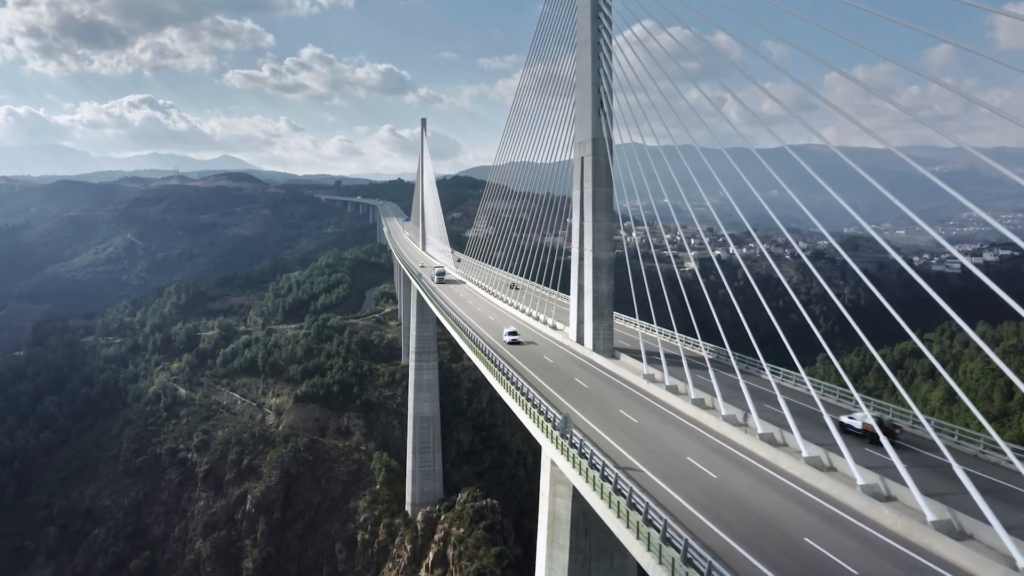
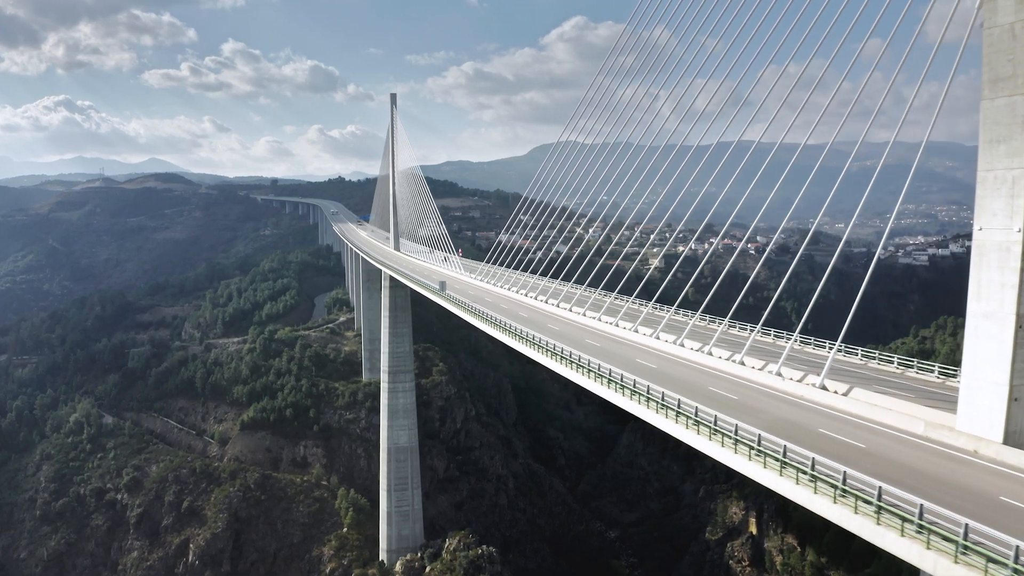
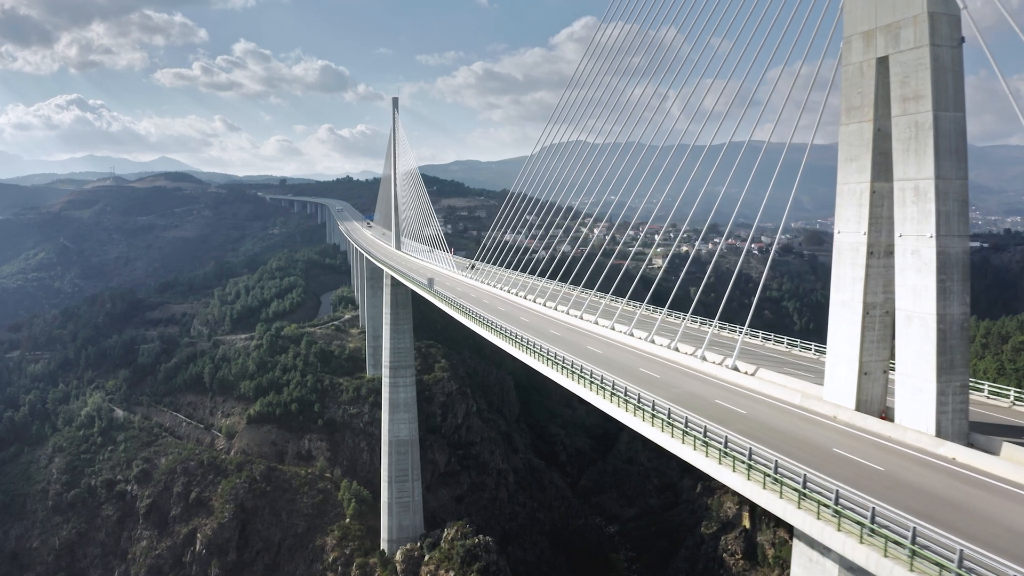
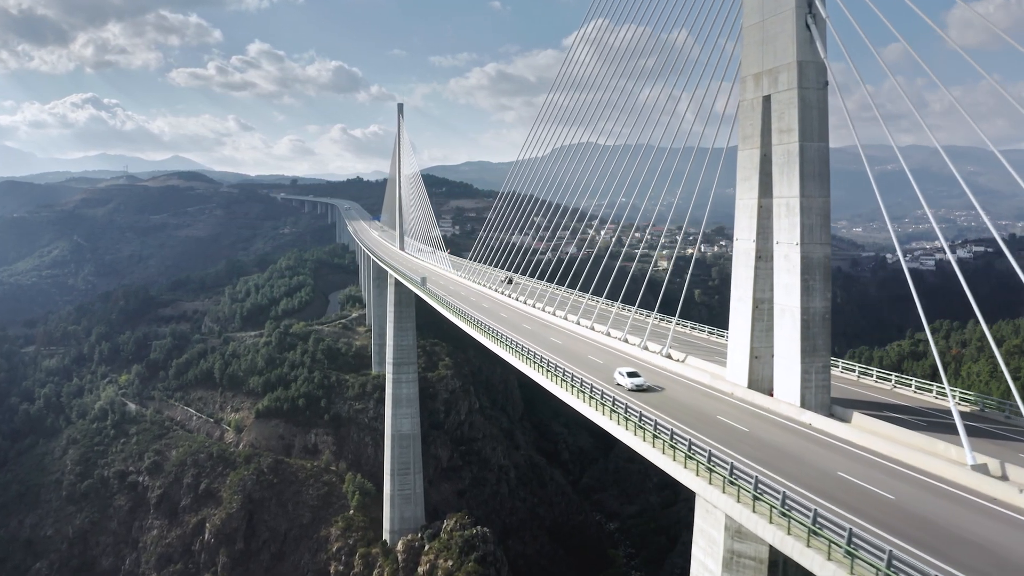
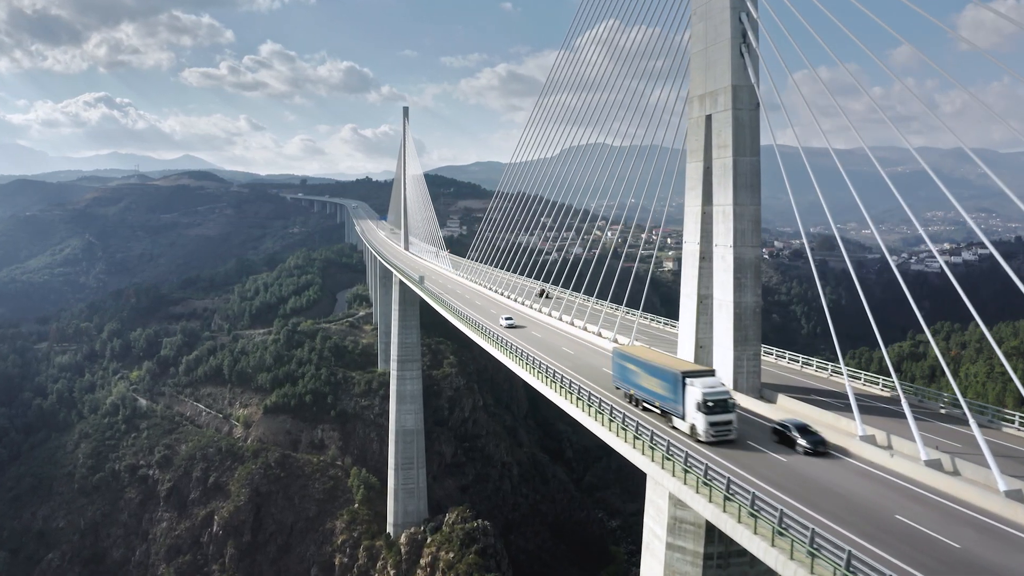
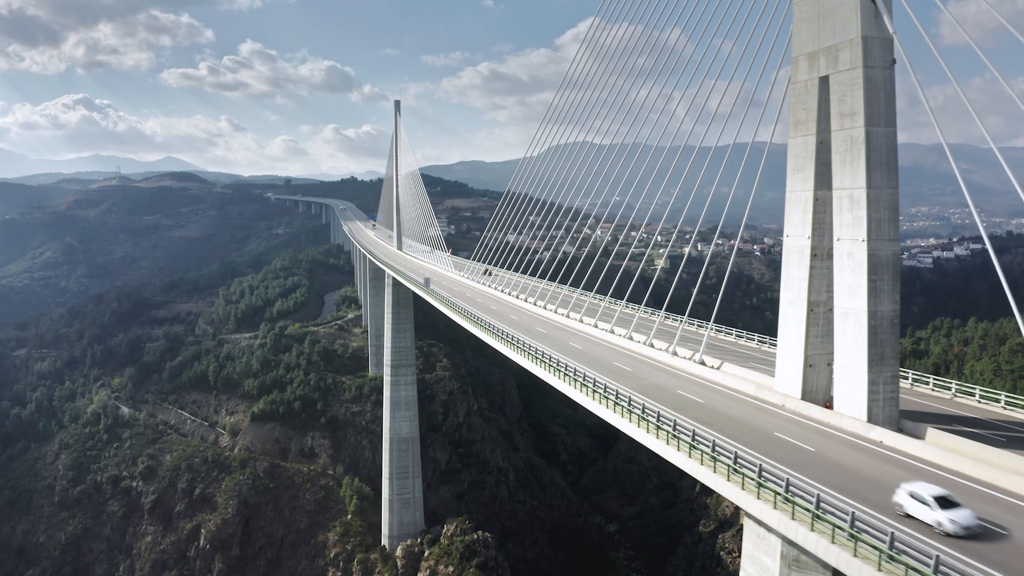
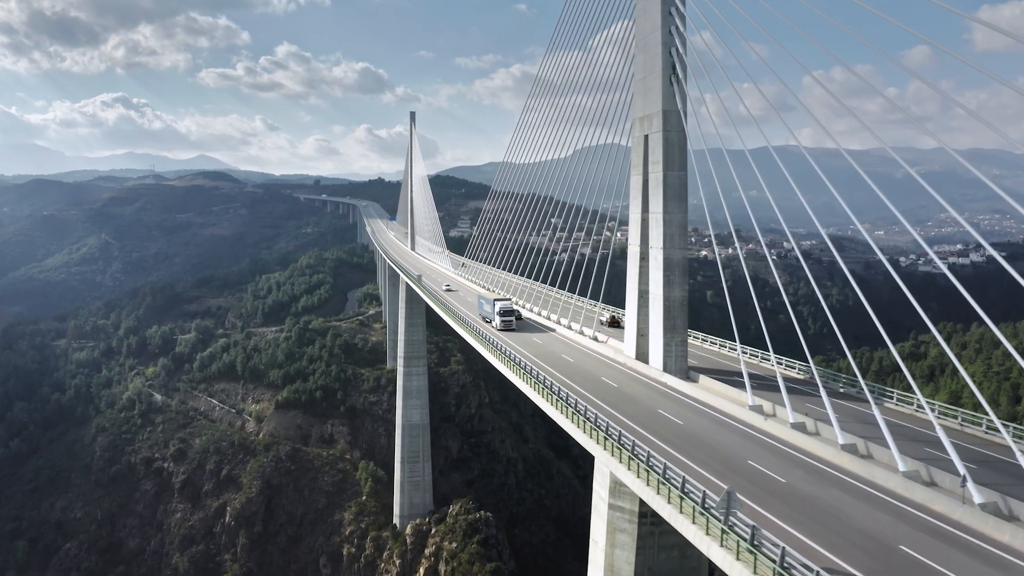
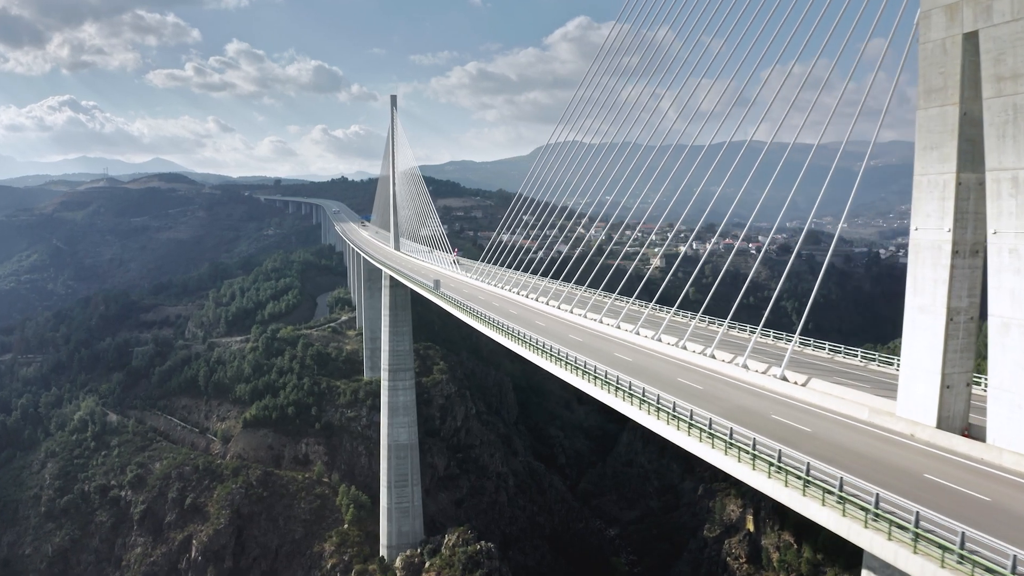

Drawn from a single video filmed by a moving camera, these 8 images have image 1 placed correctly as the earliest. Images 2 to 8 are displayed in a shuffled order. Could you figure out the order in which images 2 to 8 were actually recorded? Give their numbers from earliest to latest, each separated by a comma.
7, 5, 4, 6, 3, 8, 2
